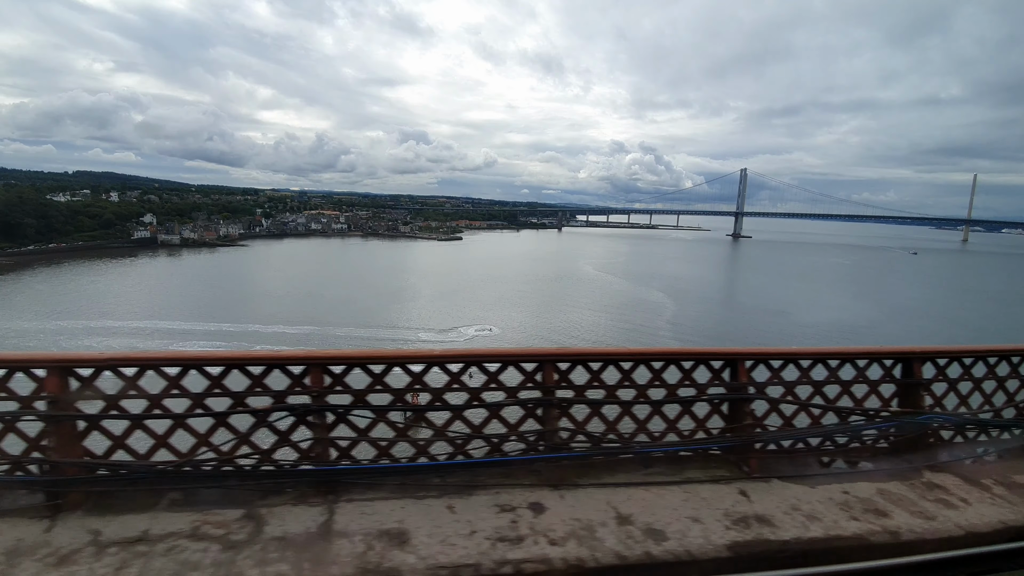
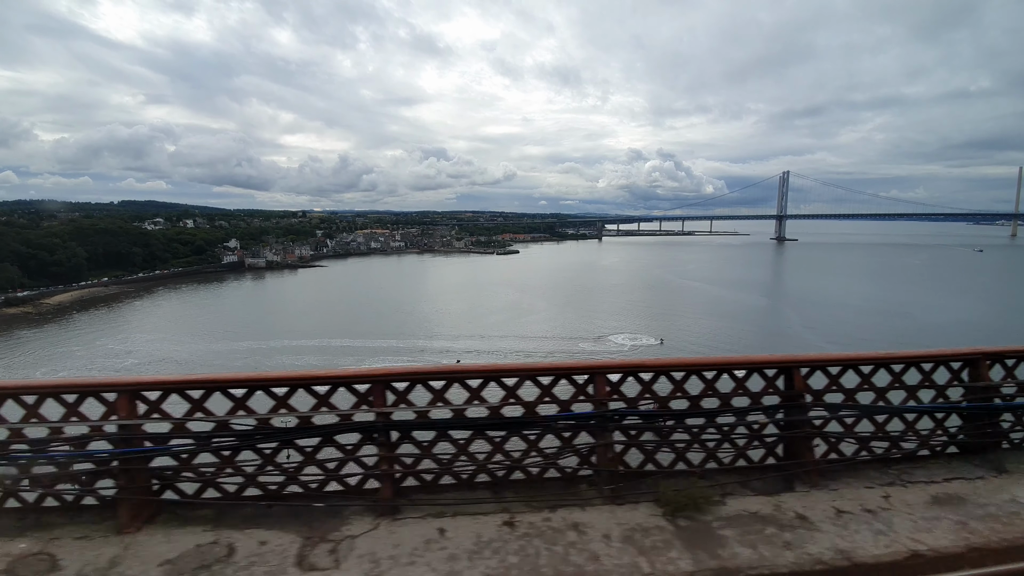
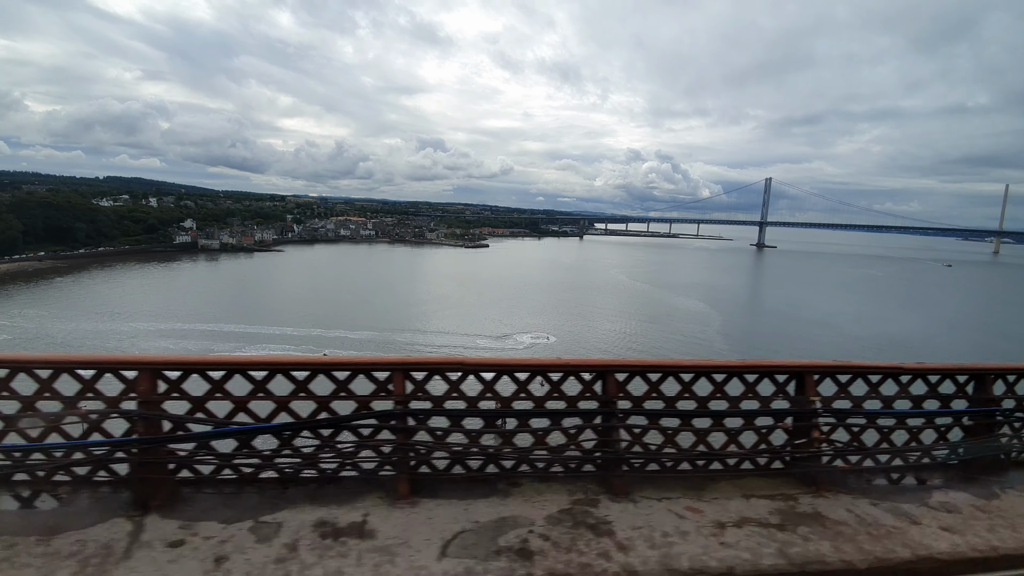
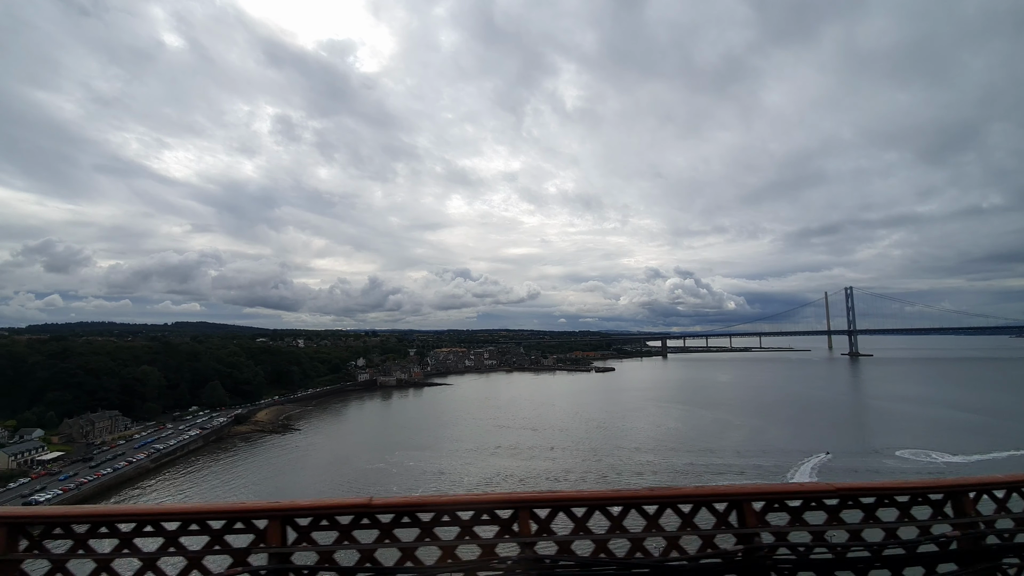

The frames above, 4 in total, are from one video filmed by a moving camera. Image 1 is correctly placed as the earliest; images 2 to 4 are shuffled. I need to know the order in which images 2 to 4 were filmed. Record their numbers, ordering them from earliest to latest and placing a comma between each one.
3, 2, 4
